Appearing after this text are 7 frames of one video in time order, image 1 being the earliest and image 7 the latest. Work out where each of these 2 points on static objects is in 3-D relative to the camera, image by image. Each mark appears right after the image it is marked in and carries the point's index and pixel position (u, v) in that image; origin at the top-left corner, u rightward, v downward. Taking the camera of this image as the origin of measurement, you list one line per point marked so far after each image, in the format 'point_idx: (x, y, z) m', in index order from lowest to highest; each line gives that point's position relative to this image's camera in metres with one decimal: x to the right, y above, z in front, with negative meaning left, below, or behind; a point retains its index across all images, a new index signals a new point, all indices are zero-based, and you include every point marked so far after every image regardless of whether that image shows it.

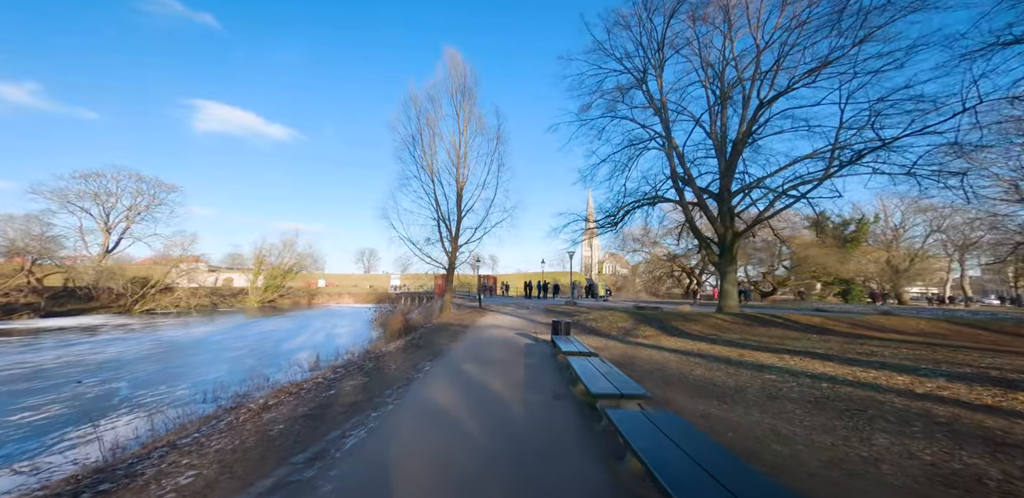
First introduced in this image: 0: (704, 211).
0: (+8.6, +1.5, +17.7) m
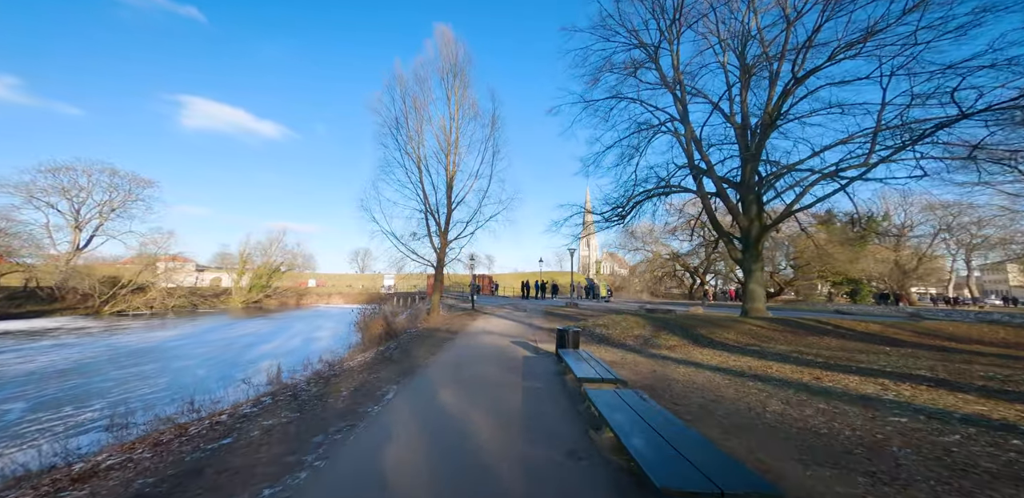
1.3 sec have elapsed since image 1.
0: (+8.5, +1.7, +15.6) m
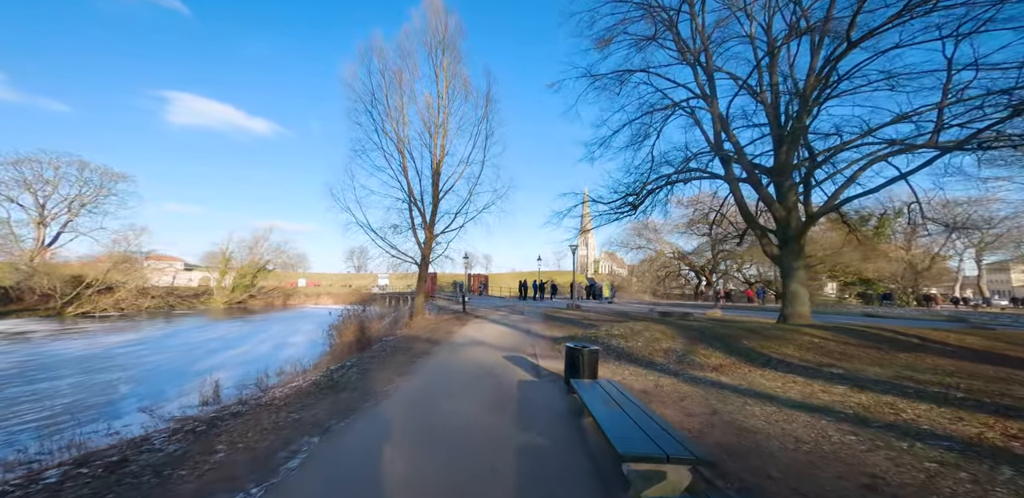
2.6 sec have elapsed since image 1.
0: (+8.3, +1.9, +13.3) m
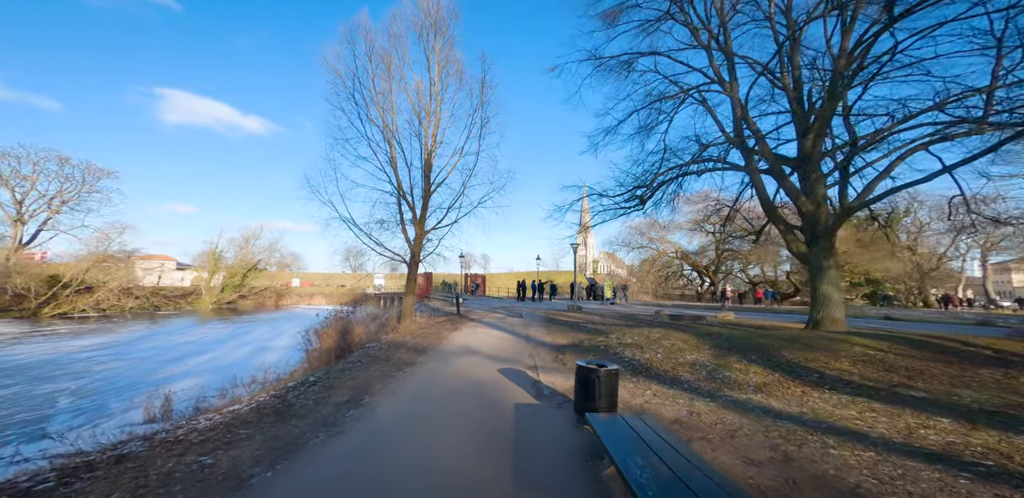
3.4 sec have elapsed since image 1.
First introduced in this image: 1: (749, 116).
0: (+8.2, +2.0, +12.0) m
1: (+7.5, +4.3, +12.5) m
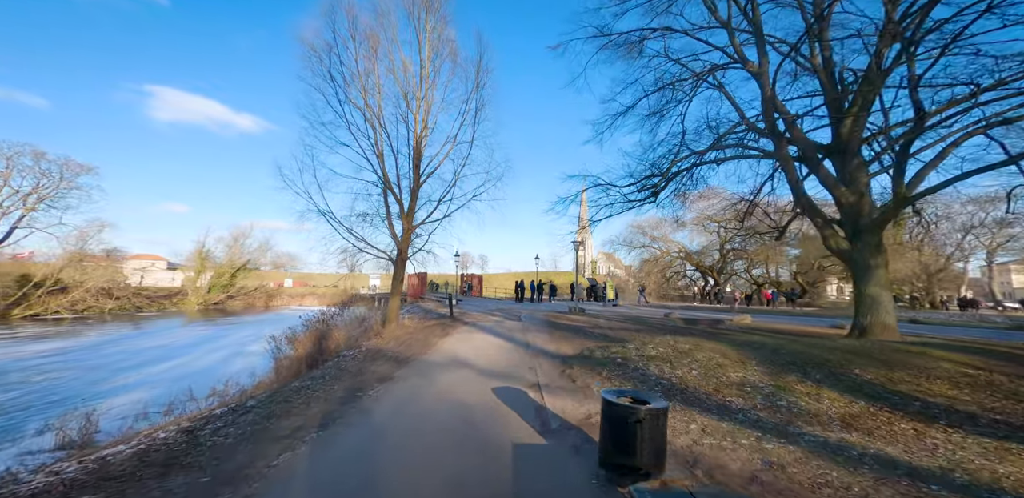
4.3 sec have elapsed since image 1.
0: (+8.1, +2.1, +10.6) m
1: (+7.5, +4.4, +11.1) m
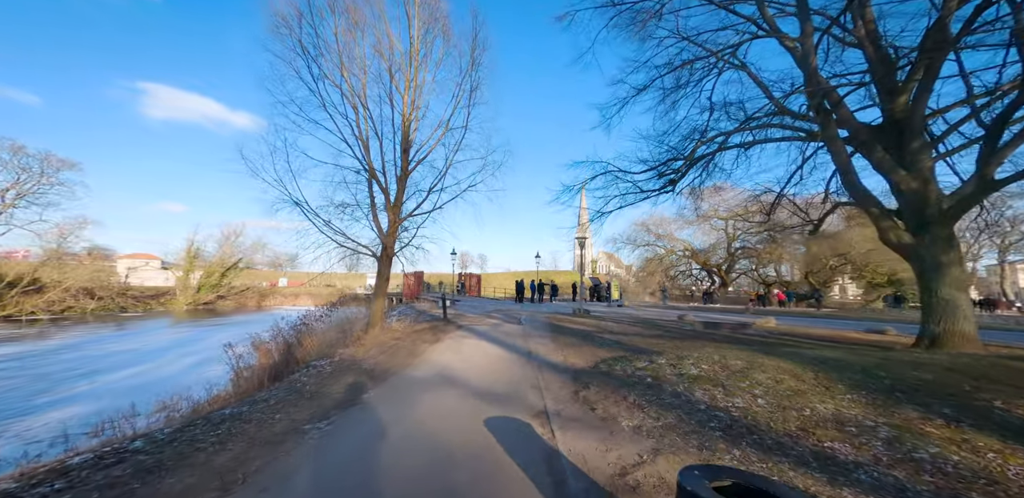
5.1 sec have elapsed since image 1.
0: (+8.1, +2.3, +9.0) m
1: (+7.5, +4.6, +9.5) m
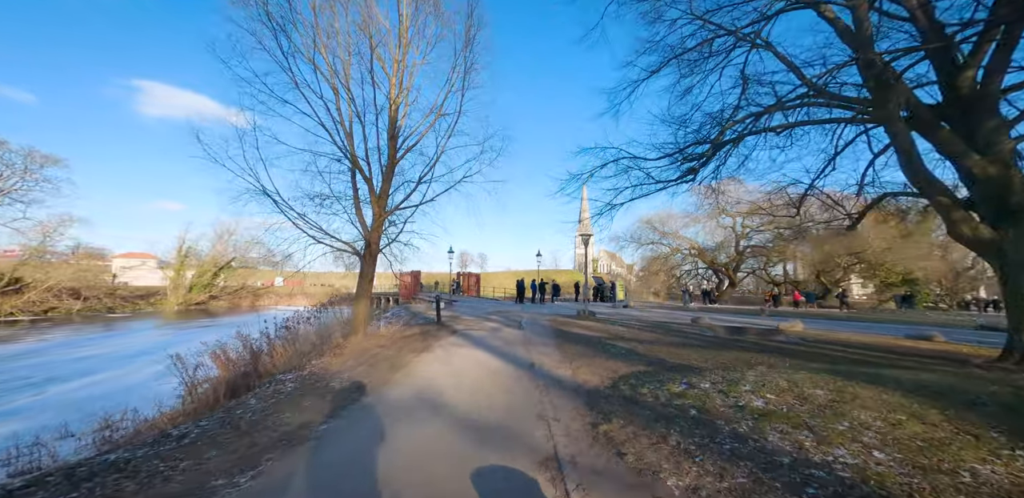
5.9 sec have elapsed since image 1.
0: (+8.1, +2.4, +7.7) m
1: (+7.5, +4.7, +8.2) m
